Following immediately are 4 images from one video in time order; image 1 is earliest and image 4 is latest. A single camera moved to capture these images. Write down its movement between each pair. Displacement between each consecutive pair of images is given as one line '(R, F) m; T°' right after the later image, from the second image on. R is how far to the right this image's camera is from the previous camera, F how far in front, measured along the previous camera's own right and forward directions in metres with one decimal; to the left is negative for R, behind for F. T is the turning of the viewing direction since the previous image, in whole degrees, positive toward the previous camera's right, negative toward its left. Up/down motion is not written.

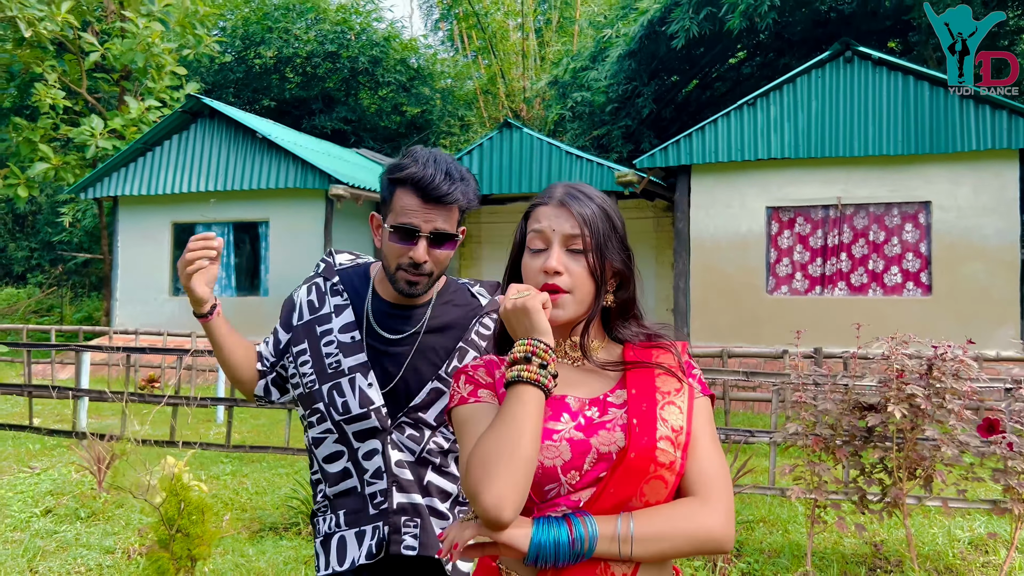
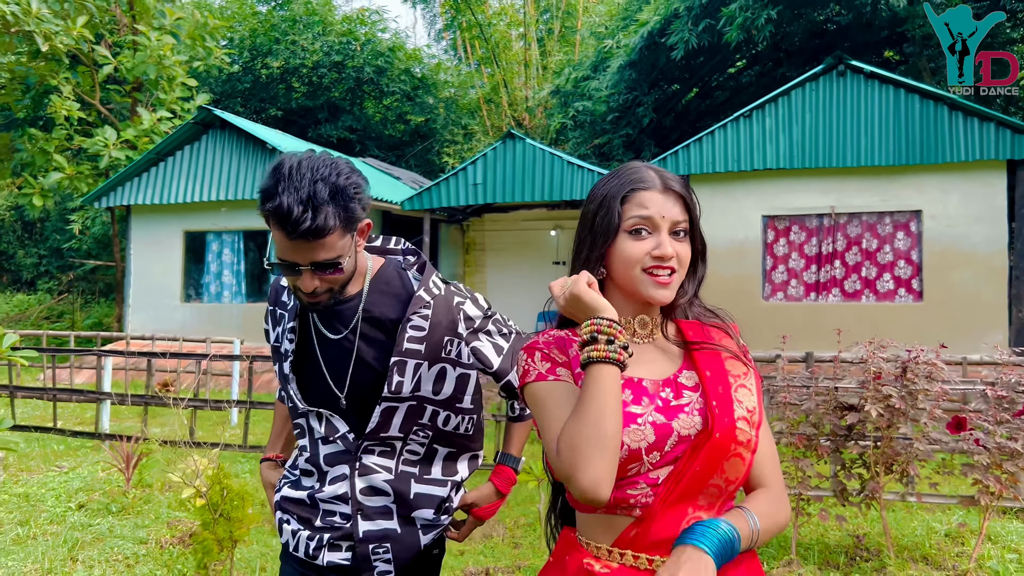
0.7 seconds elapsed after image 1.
(0.0, -0.3) m; 0°
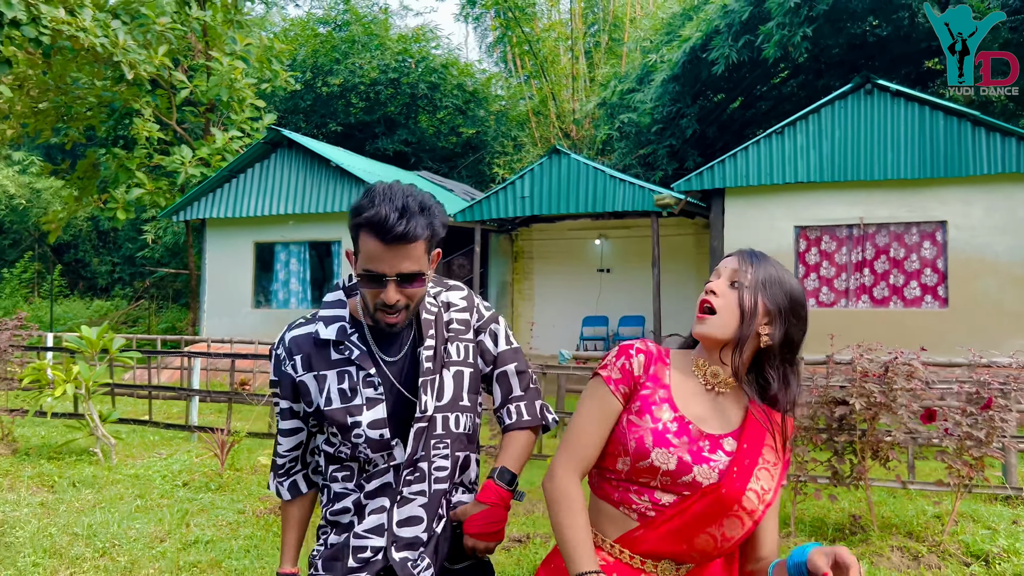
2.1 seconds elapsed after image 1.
(+0.1, -0.6) m; -3°
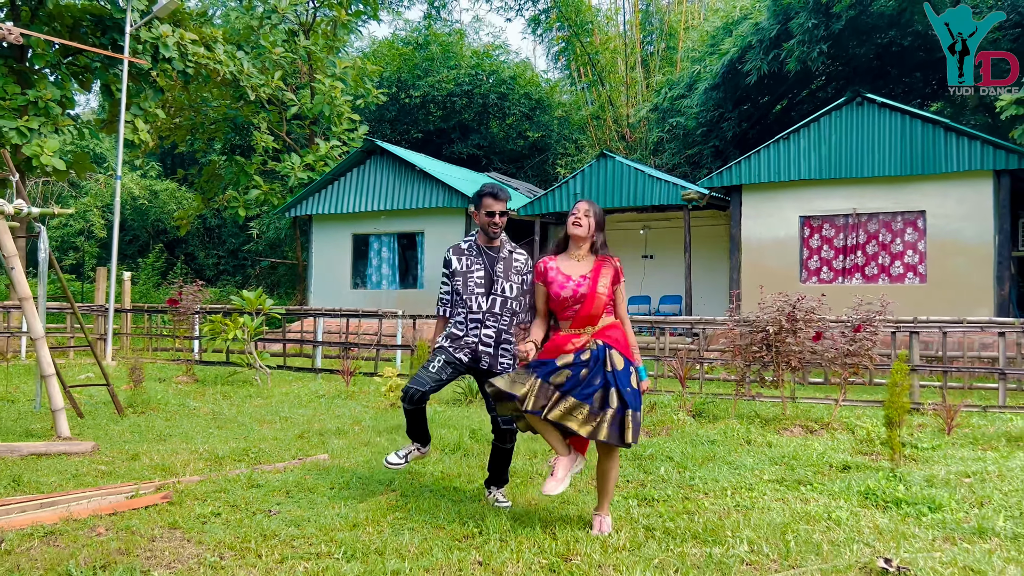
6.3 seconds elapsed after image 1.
(+0.3, -2.0) m; -5°
